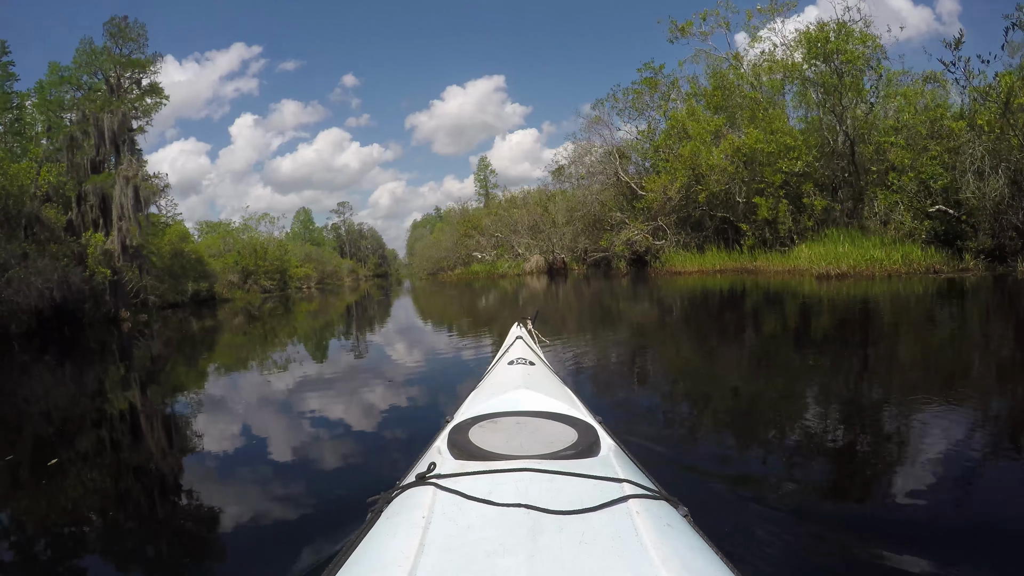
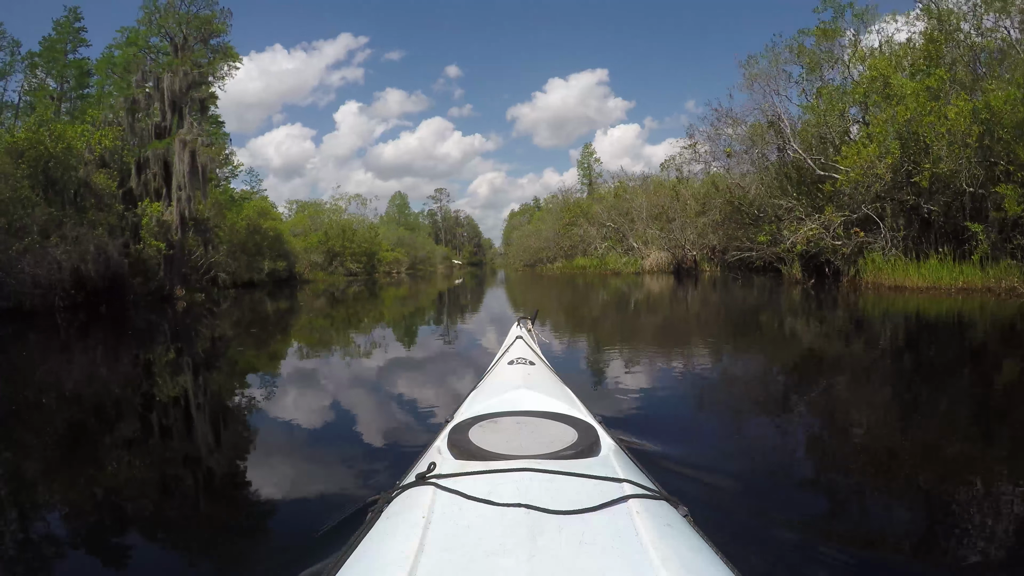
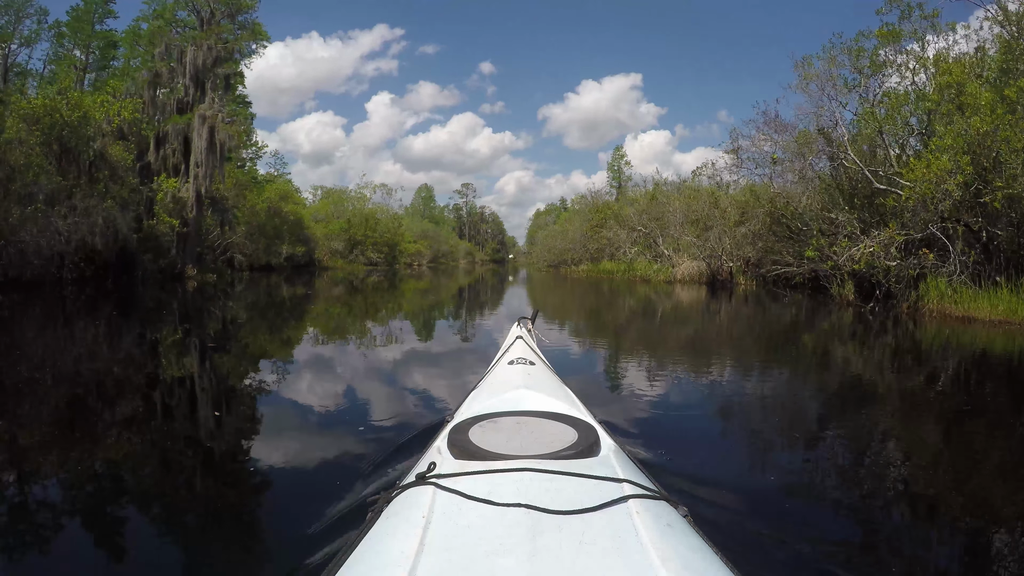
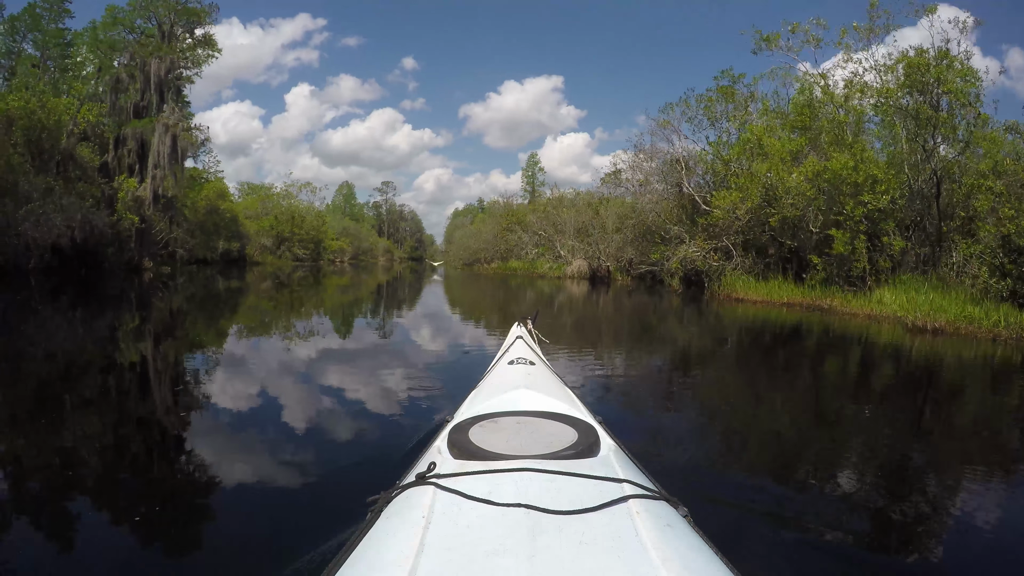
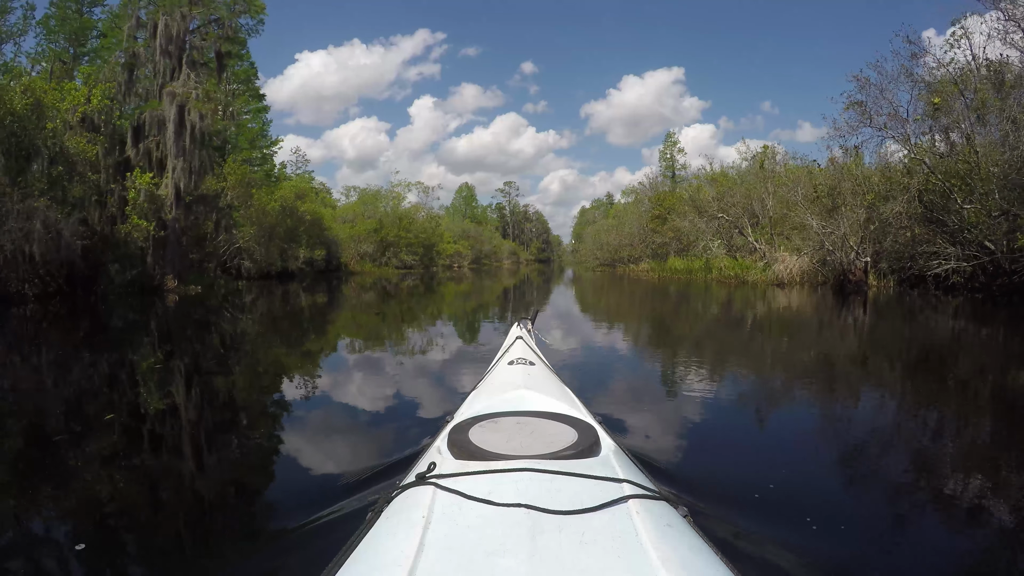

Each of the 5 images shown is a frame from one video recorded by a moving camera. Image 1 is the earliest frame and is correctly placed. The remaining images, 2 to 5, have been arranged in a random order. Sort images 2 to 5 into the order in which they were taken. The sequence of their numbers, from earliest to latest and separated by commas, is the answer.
4, 2, 3, 5
